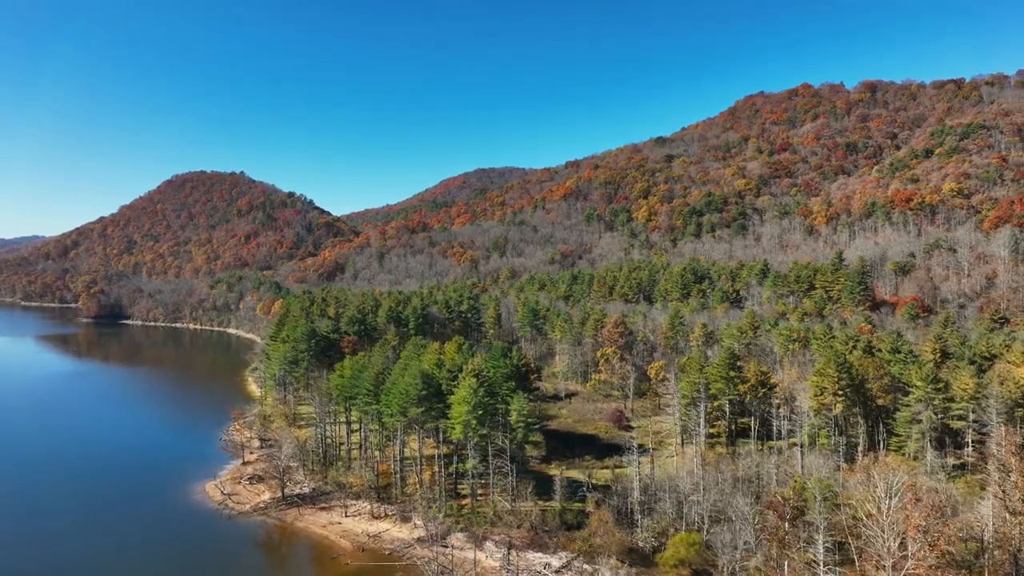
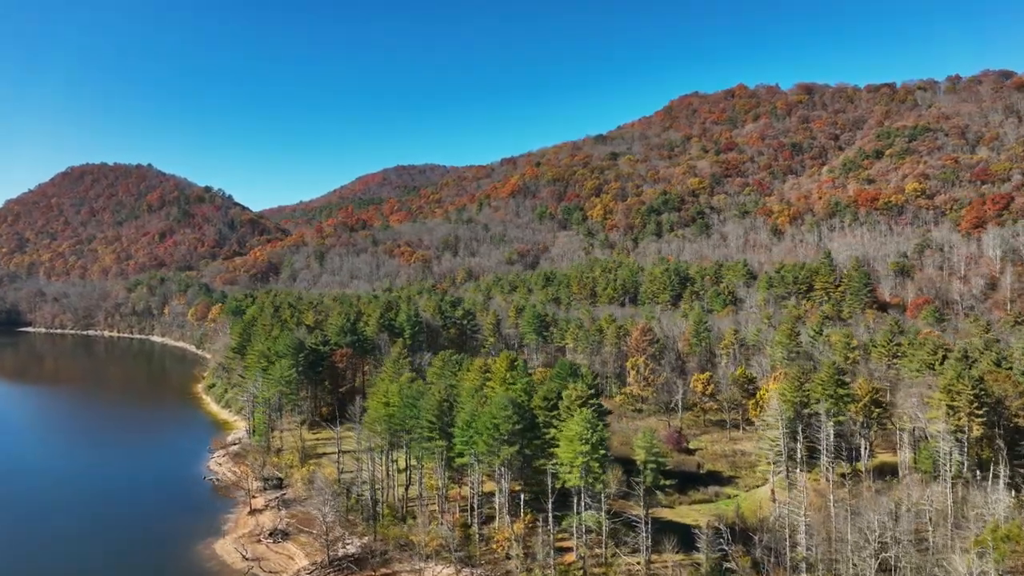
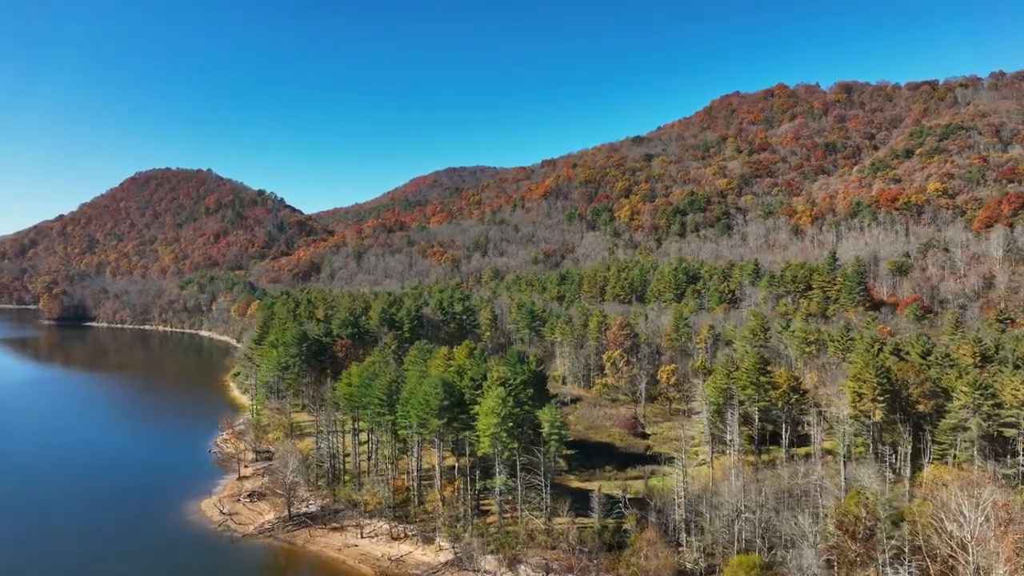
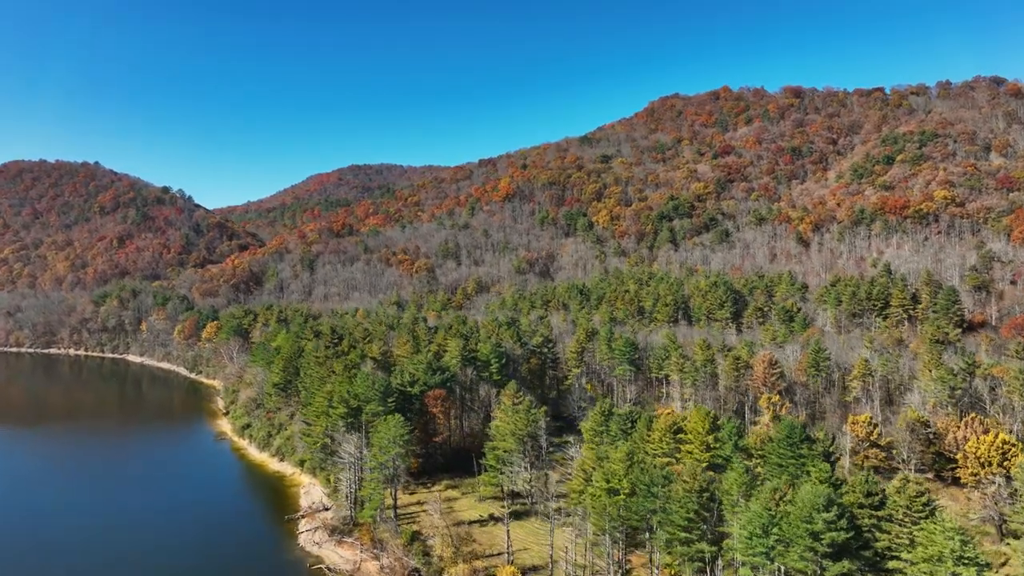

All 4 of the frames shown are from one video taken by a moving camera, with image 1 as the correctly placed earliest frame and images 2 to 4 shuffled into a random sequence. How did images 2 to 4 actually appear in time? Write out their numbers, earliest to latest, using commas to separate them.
3, 2, 4
